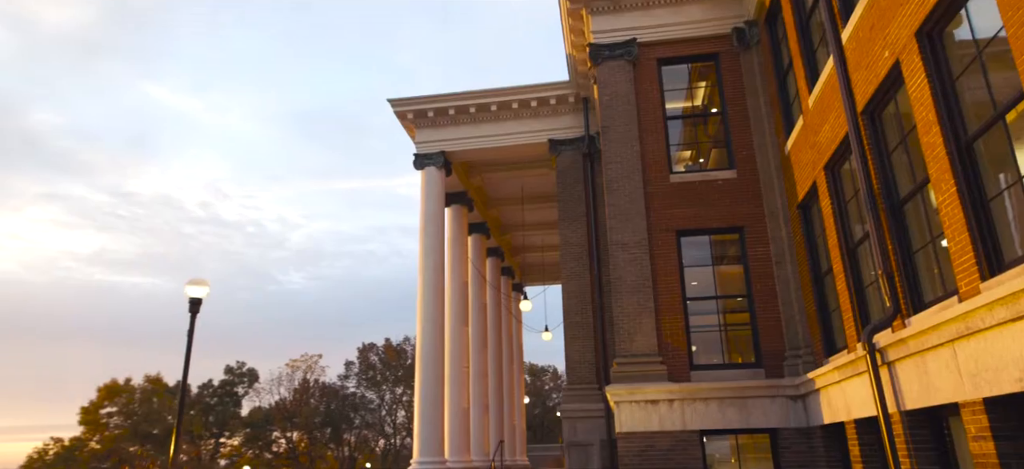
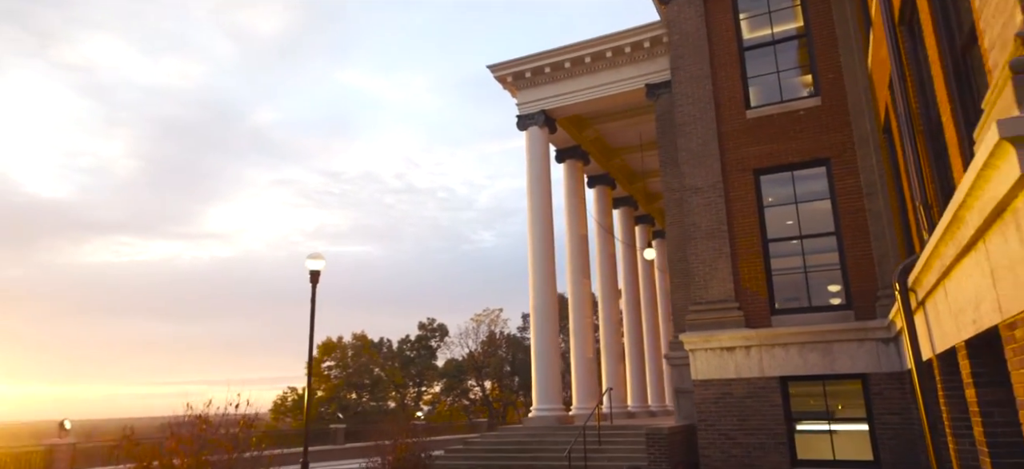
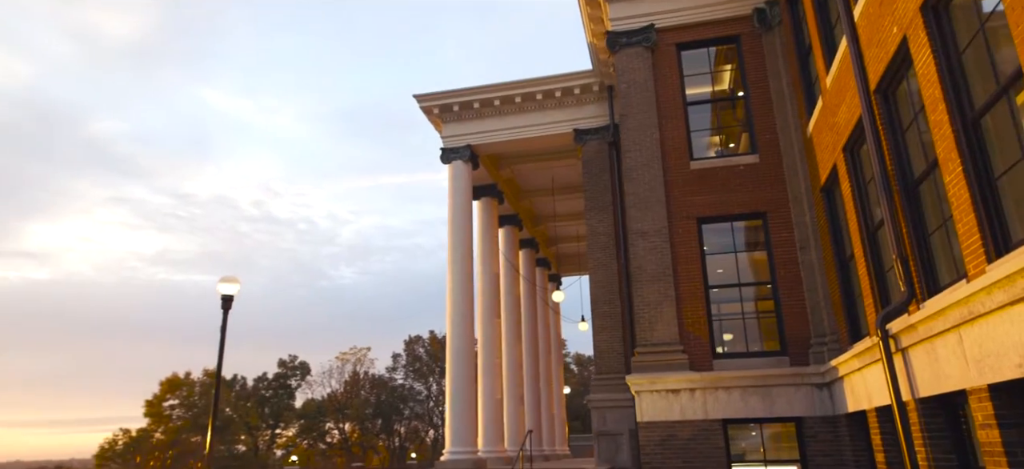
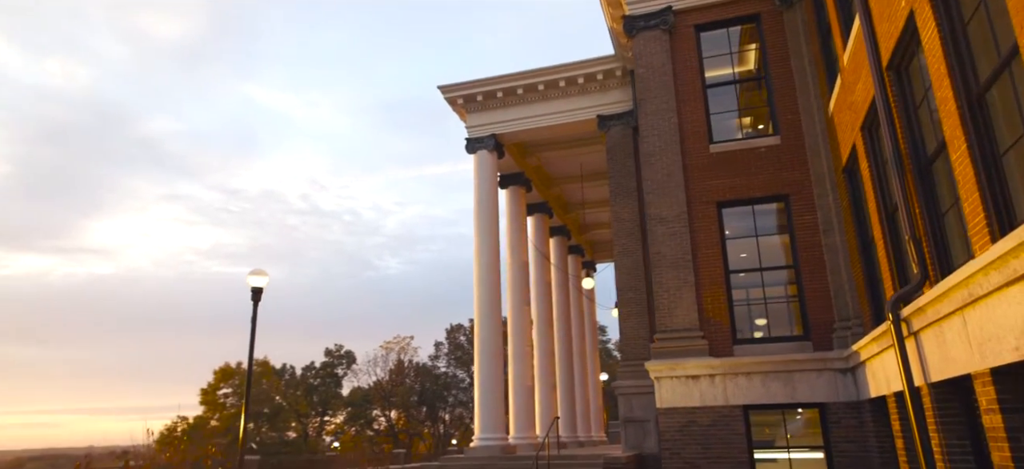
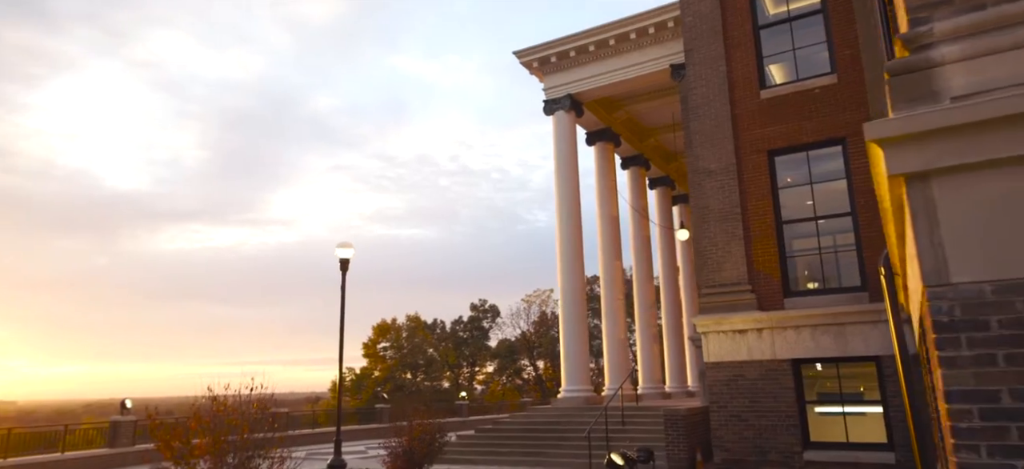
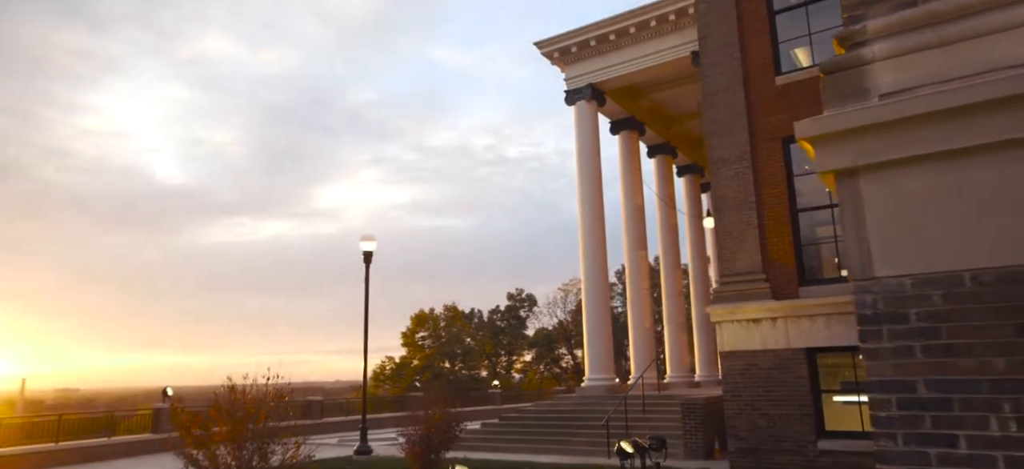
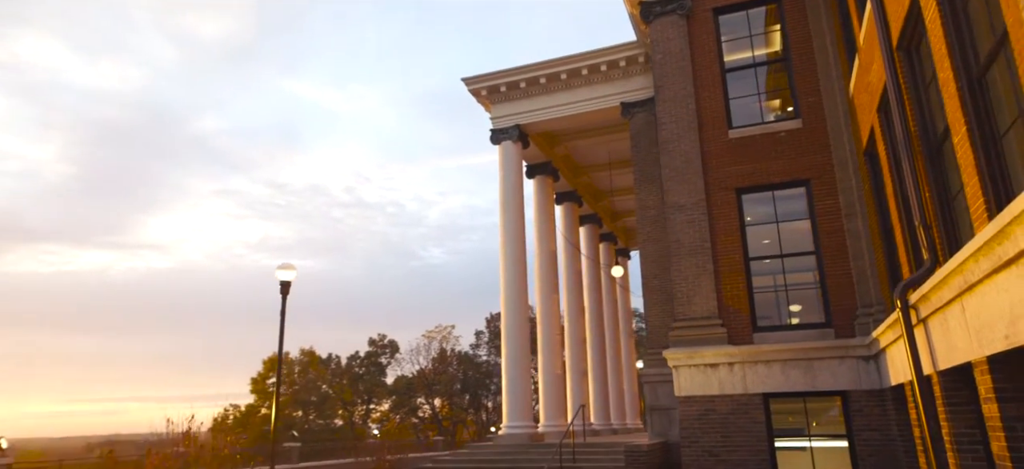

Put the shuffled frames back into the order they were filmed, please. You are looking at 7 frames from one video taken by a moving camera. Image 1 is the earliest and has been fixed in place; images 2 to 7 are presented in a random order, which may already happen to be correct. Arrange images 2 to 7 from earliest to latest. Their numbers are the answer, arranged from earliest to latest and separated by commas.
3, 4, 7, 2, 5, 6
